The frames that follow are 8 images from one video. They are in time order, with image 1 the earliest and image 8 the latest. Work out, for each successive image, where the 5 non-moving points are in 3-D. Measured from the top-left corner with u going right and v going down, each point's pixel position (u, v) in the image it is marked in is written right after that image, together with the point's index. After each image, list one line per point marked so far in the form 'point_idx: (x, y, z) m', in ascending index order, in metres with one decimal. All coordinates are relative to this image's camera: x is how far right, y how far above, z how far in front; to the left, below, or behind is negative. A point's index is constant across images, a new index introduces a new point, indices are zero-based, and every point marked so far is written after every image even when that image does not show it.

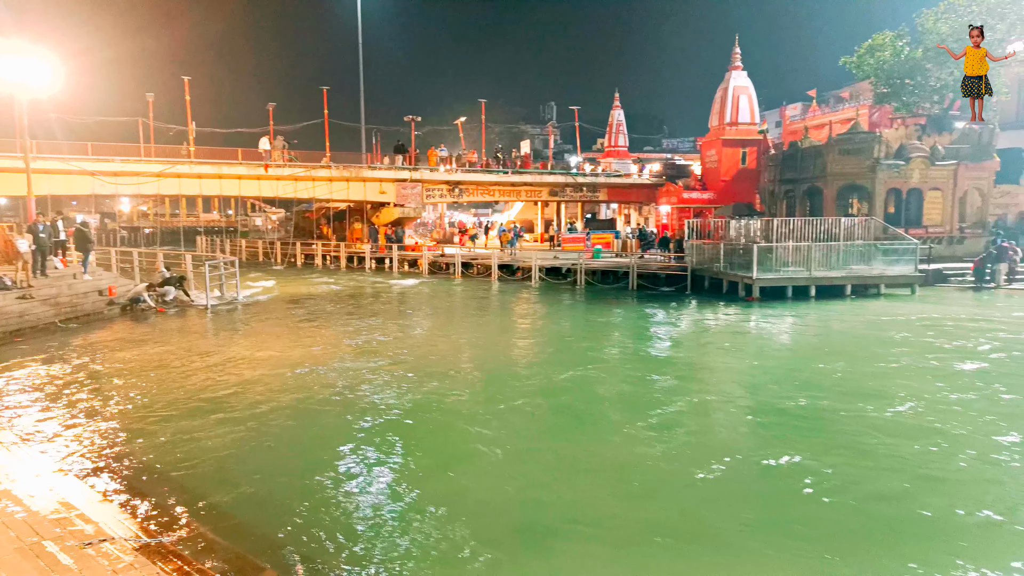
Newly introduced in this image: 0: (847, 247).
0: (+8.5, +1.0, +19.8) m
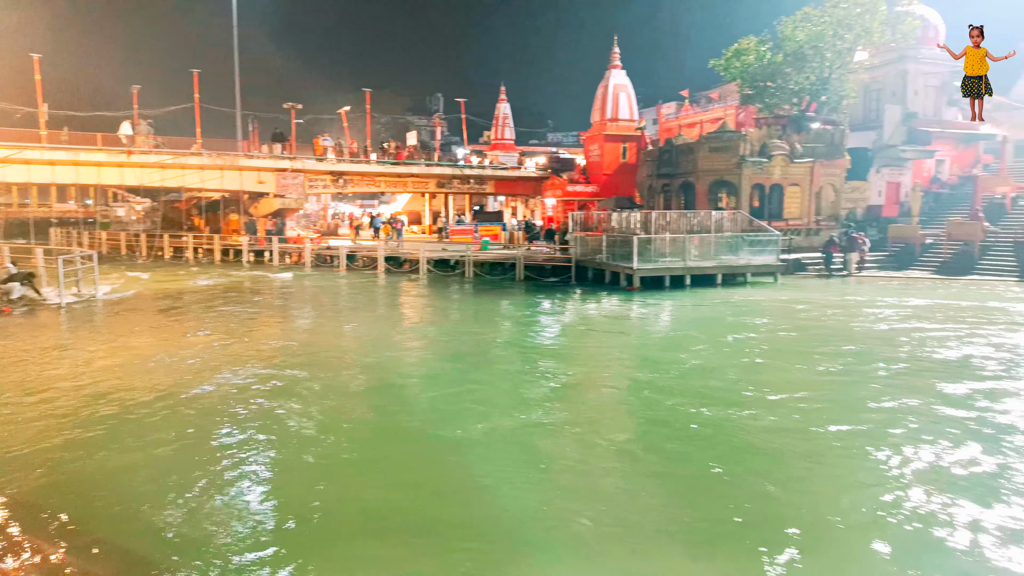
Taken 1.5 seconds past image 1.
0: (+5.5, +1.3, +21.0) m
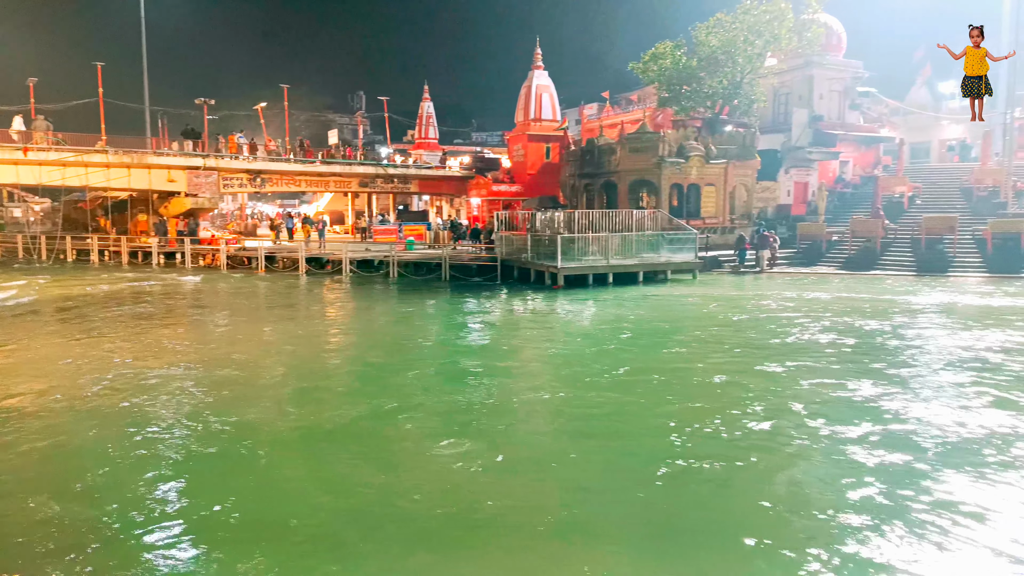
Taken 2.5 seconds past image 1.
0: (+3.5, +1.4, +21.5) m
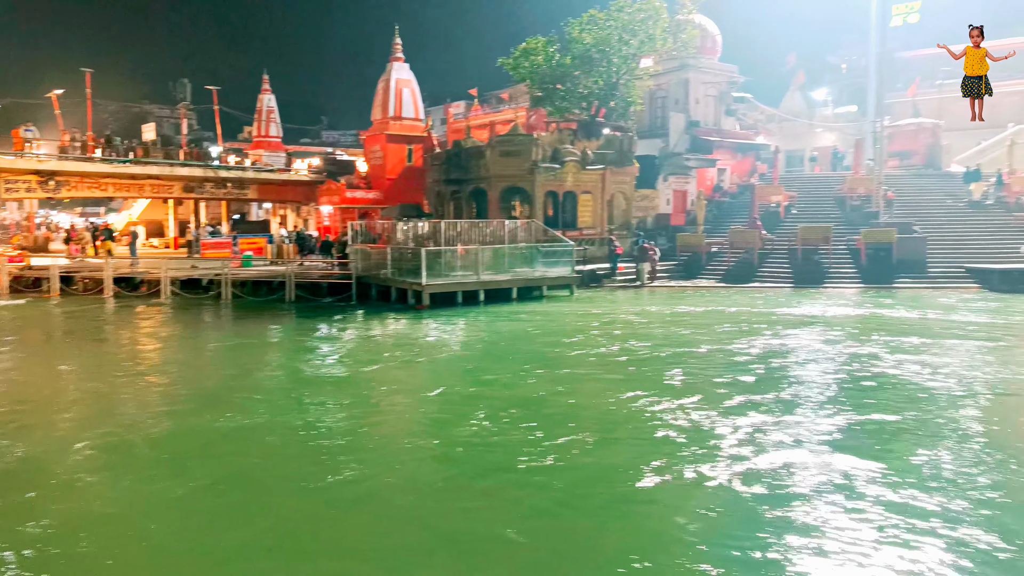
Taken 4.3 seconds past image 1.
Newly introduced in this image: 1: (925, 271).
0: (0.0, +1.0, +19.4) m
1: (+10.6, +0.4, +19.8) m
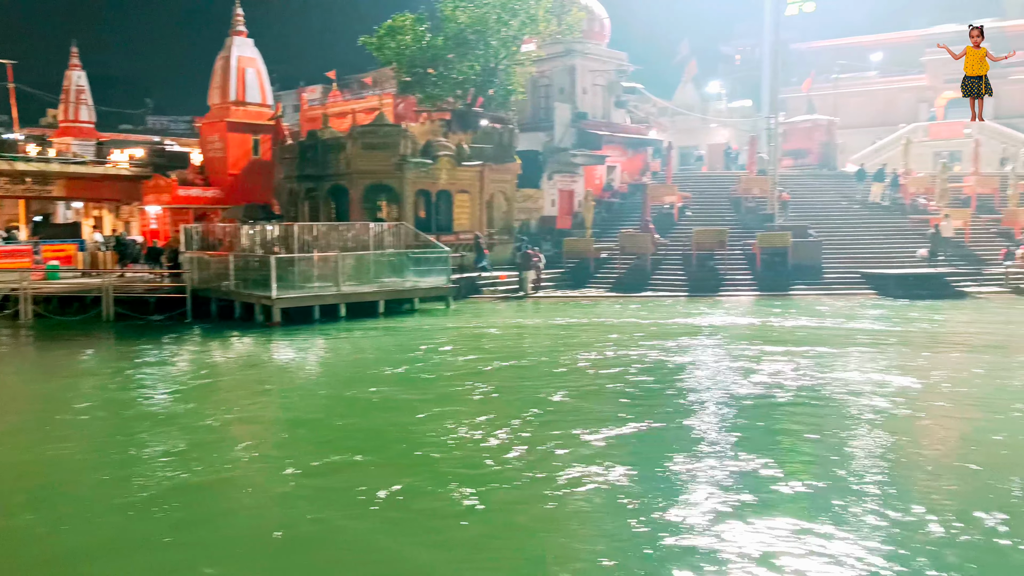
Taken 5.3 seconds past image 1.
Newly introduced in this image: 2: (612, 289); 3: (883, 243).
0: (-3.0, +0.7, +16.8) m
1: (+7.5, +0.3, +18.7) m
2: (+2.4, 0.0, +19.1) m
3: (+9.4, +1.1, +19.8) m
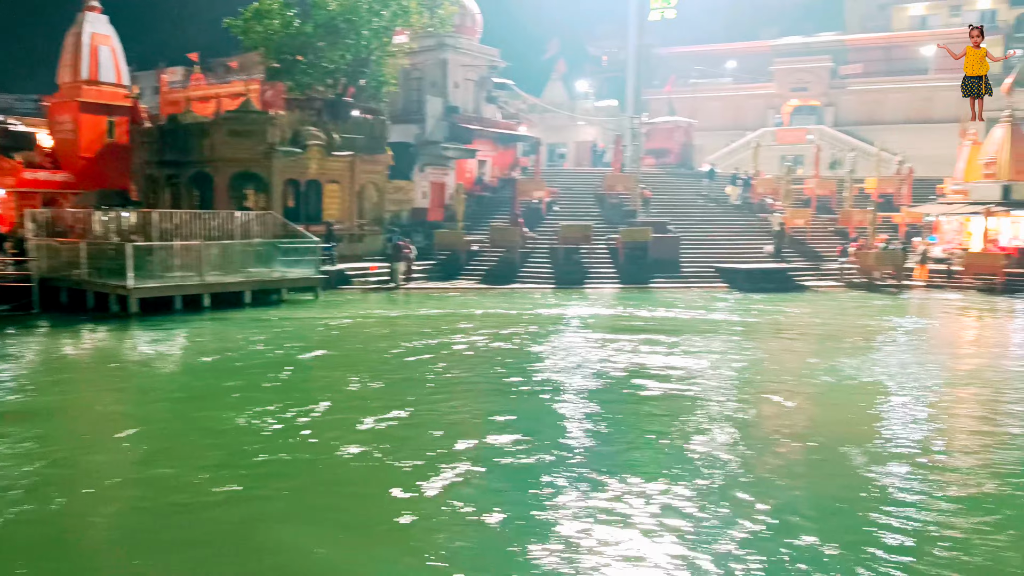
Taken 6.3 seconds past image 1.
0: (-5.8, +0.9, +16.5) m
1: (+4.3, +0.4, +19.8) m
2: (-0.8, +0.2, +19.5) m
3: (+6.1, +1.3, +21.2) m
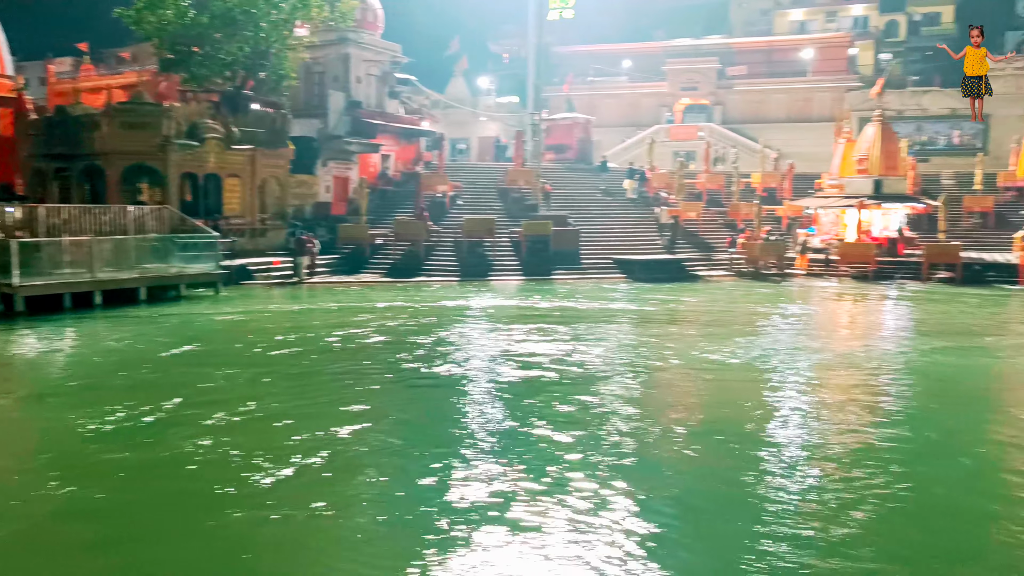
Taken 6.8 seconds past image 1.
0: (-7.9, +1.0, +16.1) m
1: (+1.8, +0.7, +20.6) m
2: (-3.2, +0.4, +19.7) m
3: (+3.4, +1.6, +22.1) m
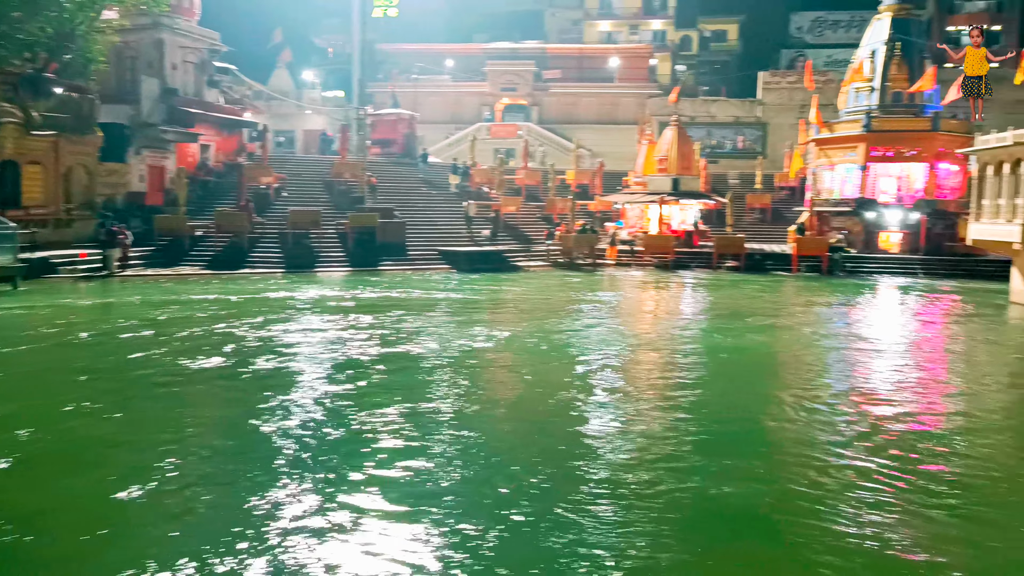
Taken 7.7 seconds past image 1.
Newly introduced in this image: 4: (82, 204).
0: (-11.4, +1.0, +14.8) m
1: (-3.0, +0.9, +21.3) m
2: (-7.6, +0.6, +19.3) m
3: (-1.8, +1.9, +23.1) m
4: (-10.9, +2.2, +19.6) m
